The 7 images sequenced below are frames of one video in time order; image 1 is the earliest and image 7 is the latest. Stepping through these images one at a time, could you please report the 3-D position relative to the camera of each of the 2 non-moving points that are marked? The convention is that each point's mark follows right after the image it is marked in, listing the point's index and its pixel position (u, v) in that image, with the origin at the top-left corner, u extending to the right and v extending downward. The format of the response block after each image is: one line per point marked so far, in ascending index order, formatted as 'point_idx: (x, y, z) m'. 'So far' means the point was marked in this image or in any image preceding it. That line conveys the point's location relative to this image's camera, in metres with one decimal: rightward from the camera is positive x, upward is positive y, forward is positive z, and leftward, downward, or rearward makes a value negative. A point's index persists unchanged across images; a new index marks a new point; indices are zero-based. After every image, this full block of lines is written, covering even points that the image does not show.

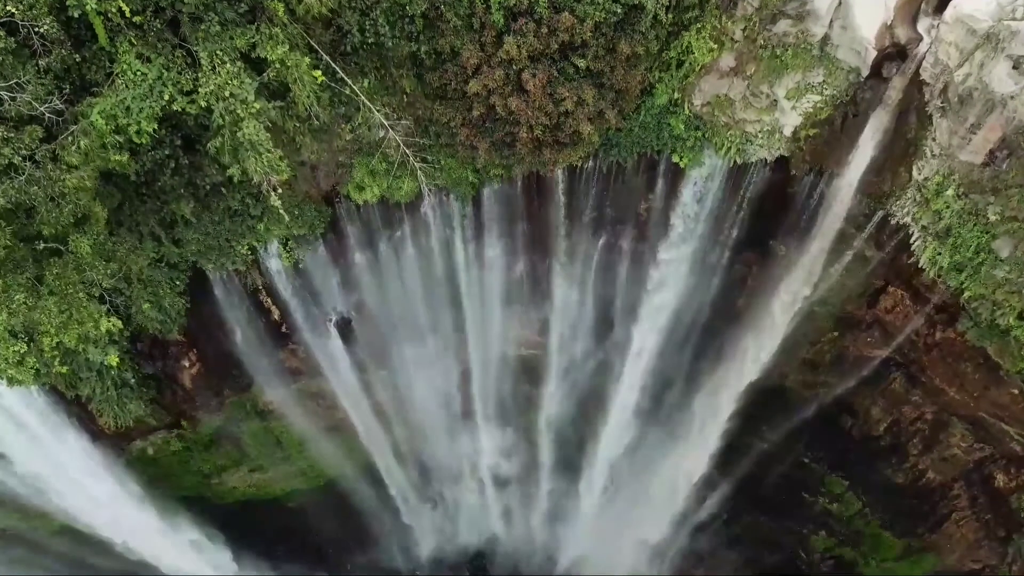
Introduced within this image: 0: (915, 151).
0: (+4.4, +1.5, +7.2) m
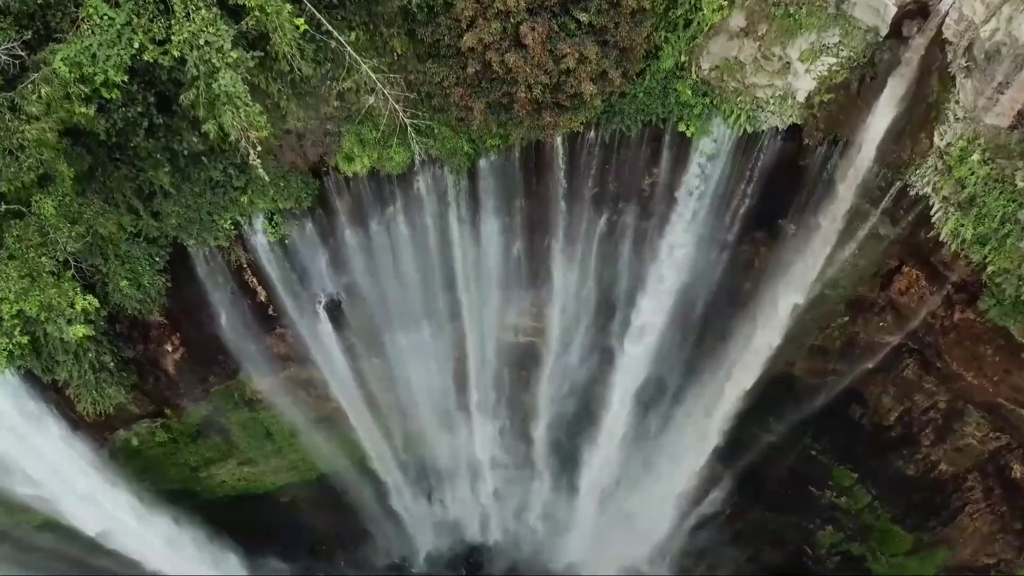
0: (+4.3, +1.8, +6.8) m
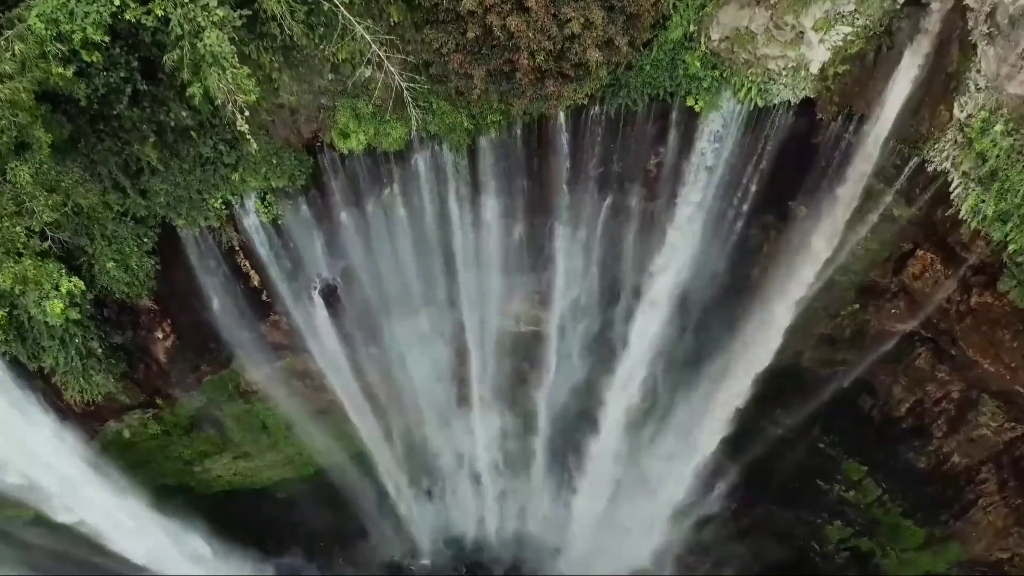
0: (+4.4, +2.0, +6.5) m
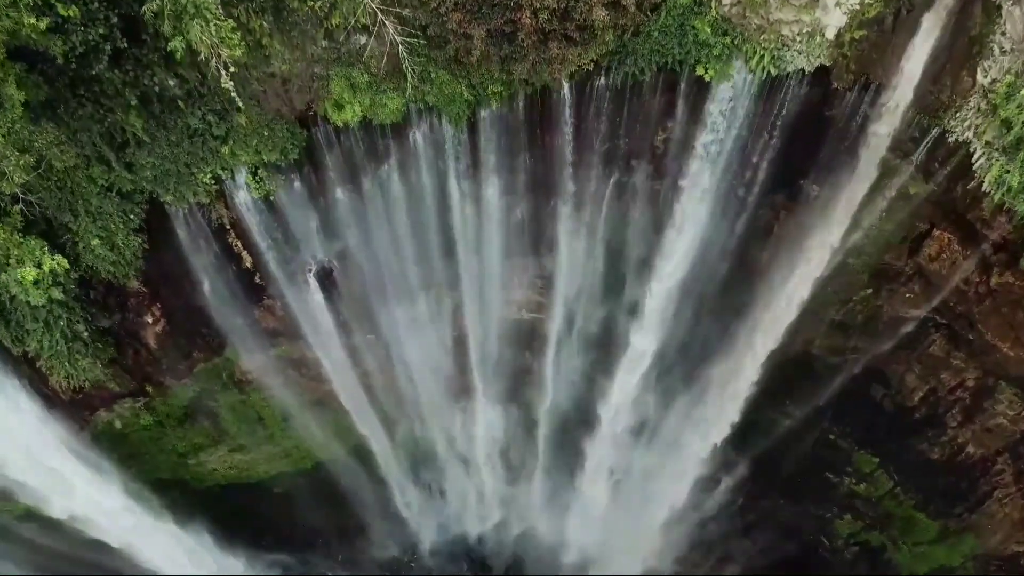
0: (+4.4, +2.2, +6.3) m
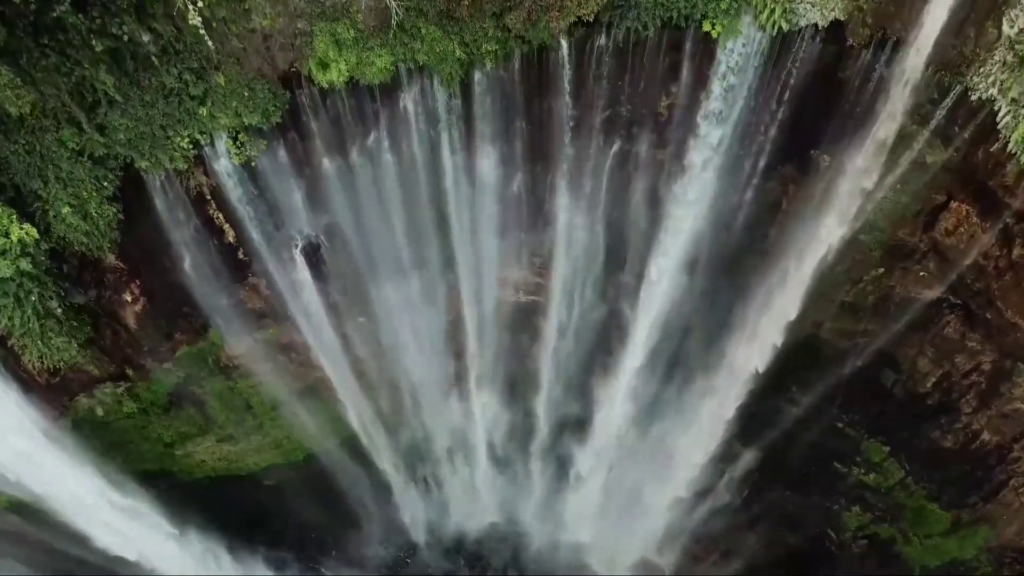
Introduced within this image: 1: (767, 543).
0: (+4.3, +2.5, +5.9) m
1: (+4.3, -4.2, +11.0) m
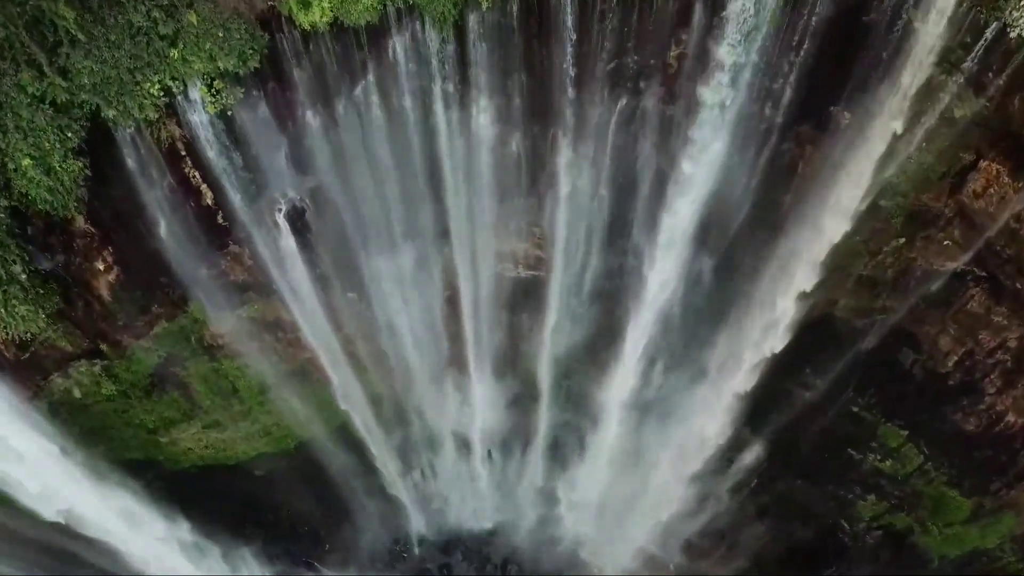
0: (+4.3, +2.8, +5.4) m
1: (+4.2, -3.9, +10.5) m
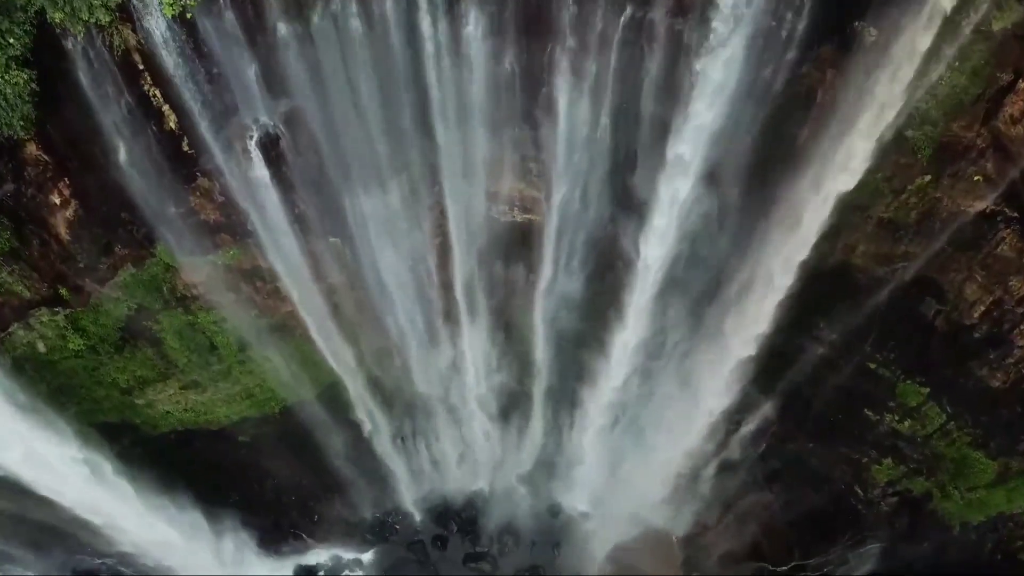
0: (+4.2, +3.4, +4.8) m
1: (+4.2, -3.2, +10.0) m
